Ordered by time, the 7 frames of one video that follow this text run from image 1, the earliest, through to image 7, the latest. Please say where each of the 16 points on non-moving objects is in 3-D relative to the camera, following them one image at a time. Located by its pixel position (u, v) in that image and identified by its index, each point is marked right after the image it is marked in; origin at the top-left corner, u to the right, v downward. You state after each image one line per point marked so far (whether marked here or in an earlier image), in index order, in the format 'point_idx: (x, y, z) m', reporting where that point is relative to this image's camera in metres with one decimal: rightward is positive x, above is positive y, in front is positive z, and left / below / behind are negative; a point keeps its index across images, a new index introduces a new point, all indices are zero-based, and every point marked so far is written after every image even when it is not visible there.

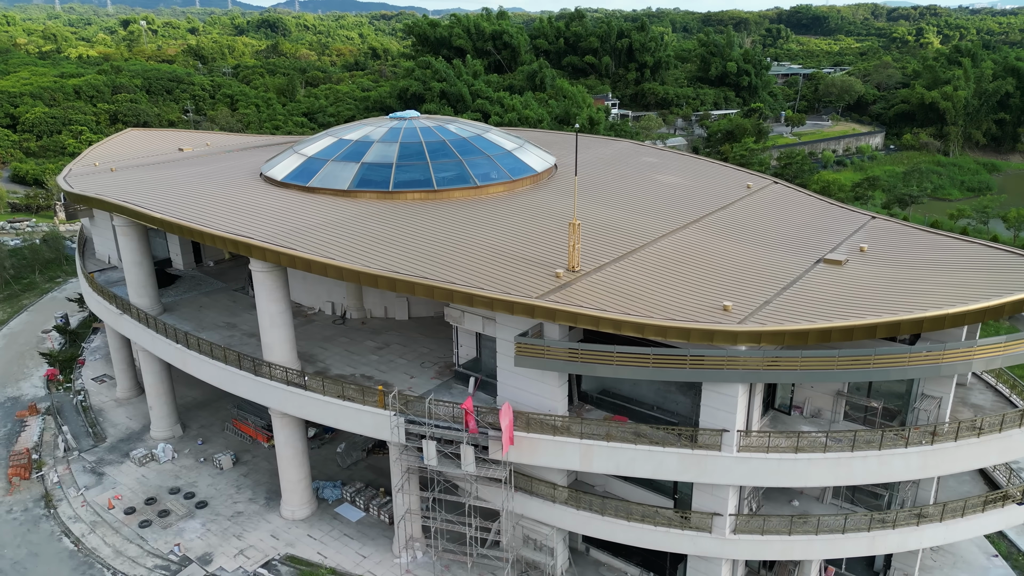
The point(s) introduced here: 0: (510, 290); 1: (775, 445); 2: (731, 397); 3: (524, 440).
0: (0.0, -0.1, +18.5) m
1: (+7.2, -4.3, +18.1) m
2: (+5.9, -2.9, +17.7) m
3: (+0.3, -4.4, +19.1) m
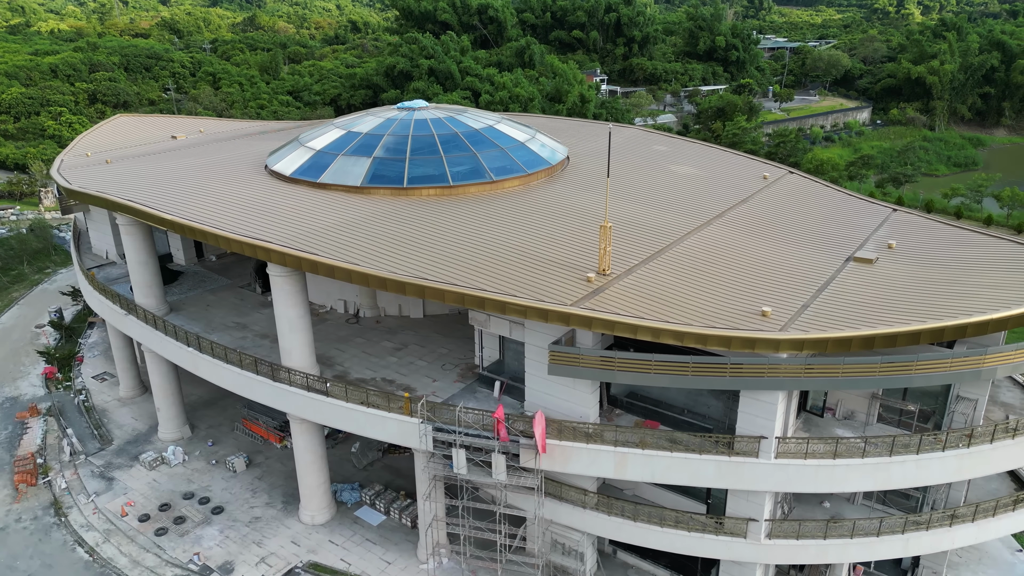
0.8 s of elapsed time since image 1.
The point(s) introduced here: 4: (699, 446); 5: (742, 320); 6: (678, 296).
0: (+0.9, -0.3, +17.9) m
1: (+8.1, -4.4, +17.8) m
2: (+6.8, -3.1, +17.4) m
3: (+1.3, -4.5, +18.7) m
4: (+5.1, -4.3, +18.0) m
5: (+6.0, -0.9, +17.3) m
6: (+4.7, -0.2, +18.5) m
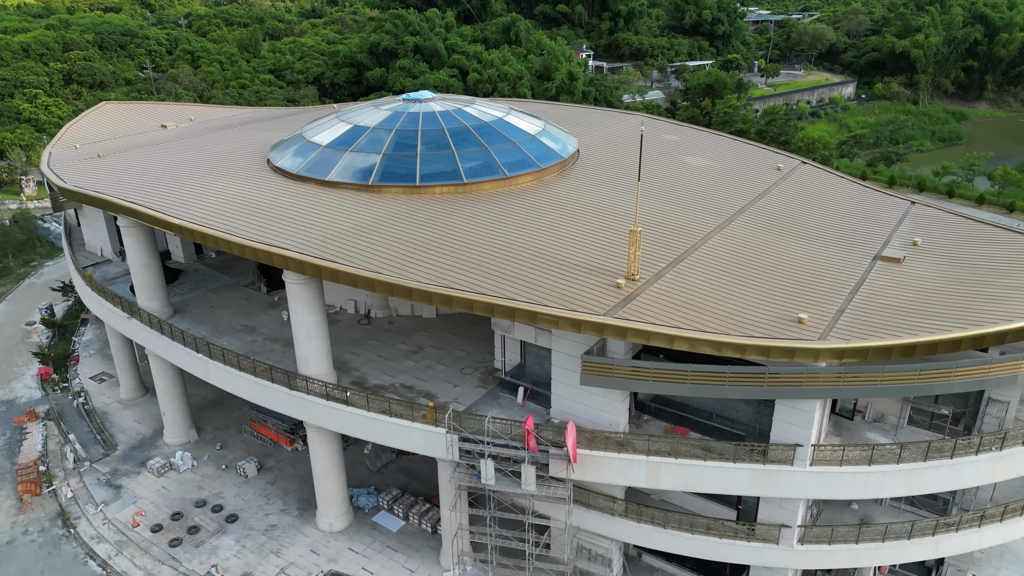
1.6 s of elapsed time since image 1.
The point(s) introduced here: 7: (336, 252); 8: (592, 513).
0: (+1.7, -0.5, +17.4) m
1: (+9.0, -4.5, +17.7) m
2: (+7.7, -3.2, +17.2) m
3: (+2.1, -4.7, +18.4) m
4: (+6.0, -4.5, +17.8) m
5: (+6.8, -1.0, +16.9) m
6: (+5.5, -0.4, +18.1) m
7: (-5.2, +1.1, +19.8) m
8: (+2.4, -6.7, +19.7) m
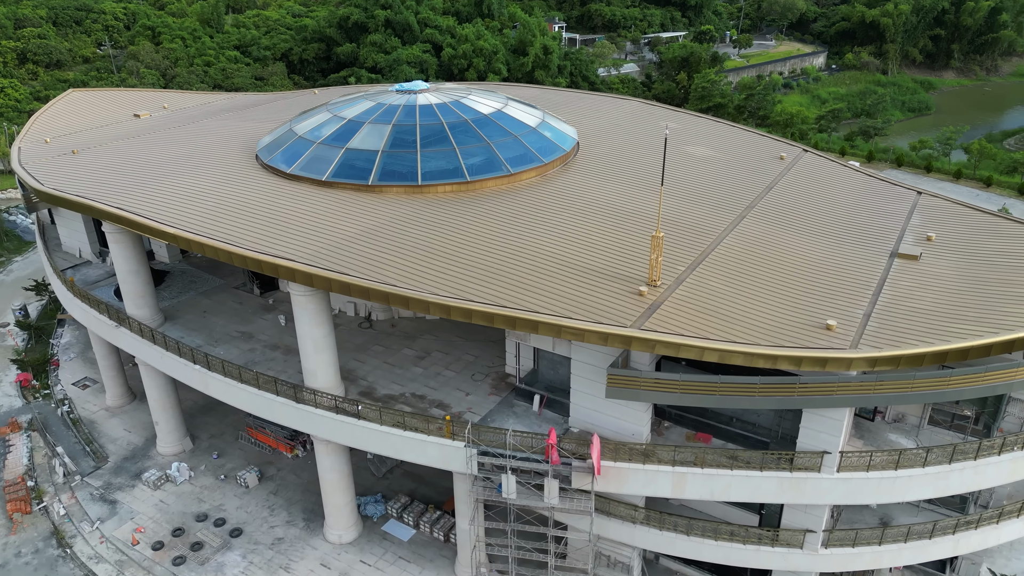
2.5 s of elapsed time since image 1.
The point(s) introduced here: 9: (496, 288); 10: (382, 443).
0: (+2.3, -0.8, +16.9) m
1: (+9.6, -4.6, +17.5) m
2: (+8.3, -3.4, +17.0) m
3: (+2.7, -5.0, +18.0) m
4: (+6.6, -4.7, +17.5) m
5: (+7.4, -1.2, +16.6) m
6: (+6.0, -0.6, +17.6) m
7: (-4.8, +0.7, +18.9) m
8: (+3.0, -6.9, +19.4) m
9: (-0.4, 0.0, +17.9) m
10: (-3.9, -4.7, +20.0) m
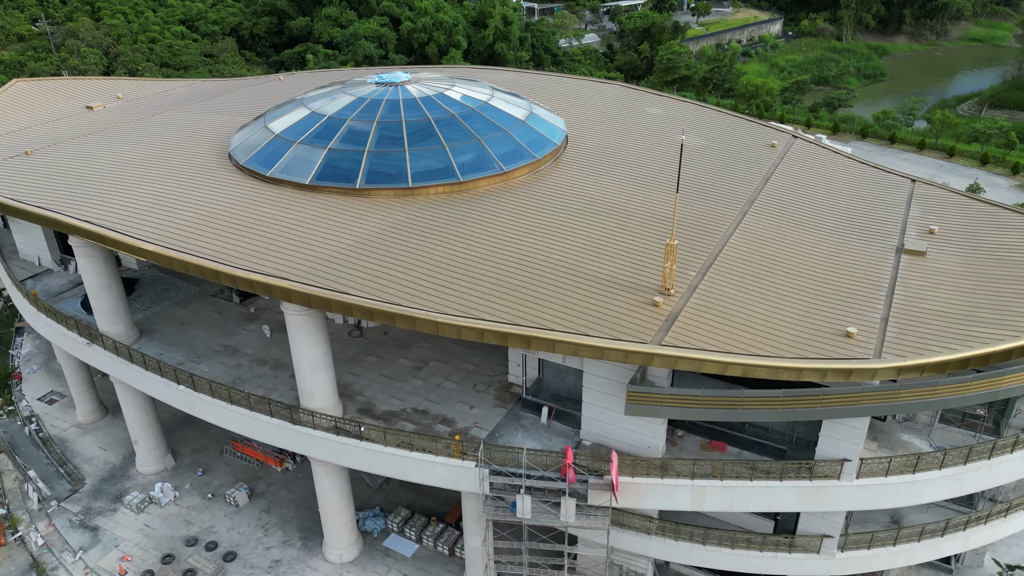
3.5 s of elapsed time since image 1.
0: (+2.6, -1.1, +16.2) m
1: (+10.0, -4.7, +17.4) m
2: (+8.7, -3.5, +16.7) m
3: (+3.1, -5.2, +17.6) m
4: (+7.0, -4.8, +17.3) m
5: (+7.8, -1.4, +16.2) m
6: (+6.3, -0.8, +17.2) m
7: (-4.6, +0.2, +17.8) m
8: (+3.4, -7.1, +19.1) m
9: (-0.2, -0.4, +17.1) m
10: (-3.6, -5.1, +19.1) m
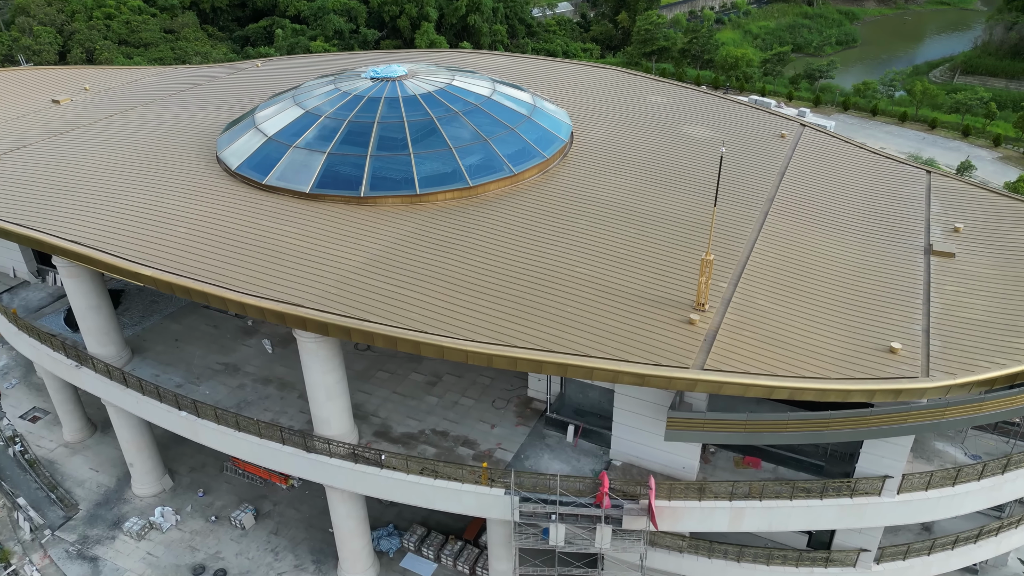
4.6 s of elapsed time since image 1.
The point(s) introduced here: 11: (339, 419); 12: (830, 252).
0: (+3.4, -1.6, +15.4) m
1: (+10.9, -5.0, +17.1) m
2: (+9.5, -3.9, +16.3) m
3: (+4.0, -5.7, +17.0) m
4: (+7.9, -5.2, +16.8) m
5: (+8.6, -1.8, +15.7) m
6: (+7.1, -1.1, +16.5) m
7: (-3.9, -0.4, +16.7) m
8: (+4.2, -7.5, +18.6) m
9: (+0.6, -0.9, +16.2) m
10: (-2.8, -5.7, +18.3) m
11: (-4.9, -3.7, +18.6) m
12: (+9.6, +1.1, +19.9) m
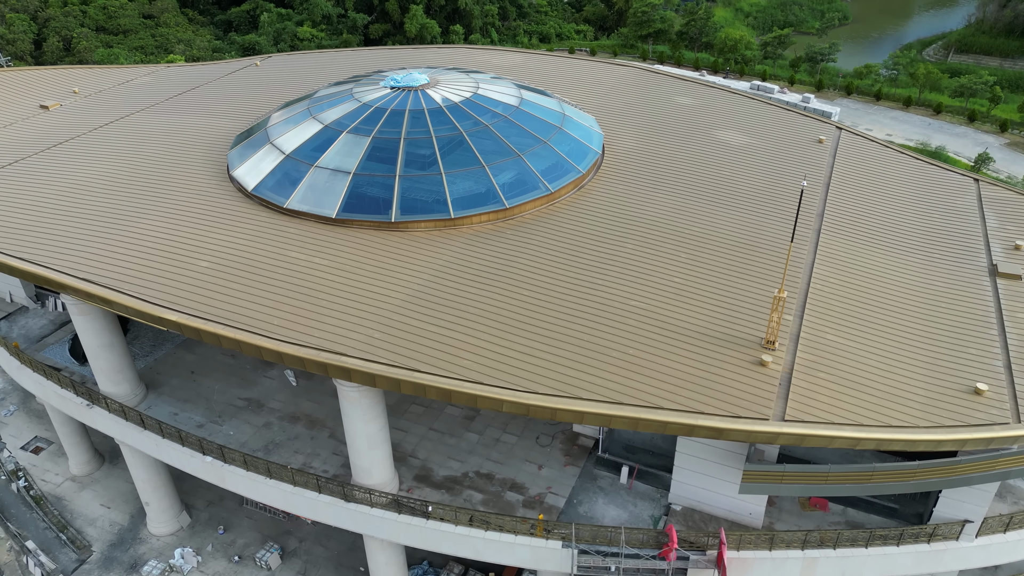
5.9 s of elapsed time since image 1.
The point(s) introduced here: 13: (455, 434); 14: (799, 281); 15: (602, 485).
0: (+4.8, -2.6, +14.3) m
1: (+12.3, -5.8, +16.2) m
2: (+11.0, -4.7, +15.4) m
3: (+5.4, -6.6, +16.0) m
4: (+9.3, -6.0, +15.9) m
5: (+10.0, -2.7, +14.7) m
6: (+8.4, -2.0, +15.5) m
7: (-2.5, -1.5, +15.4) m
8: (+5.6, -8.3, +17.7) m
9: (+2.0, -2.0, +15.0) m
10: (-1.4, -6.7, +17.2) m
11: (-3.5, -4.7, +17.4) m
12: (+10.9, +0.3, +18.9) m
13: (-1.7, -4.4, +19.9) m
14: (+7.9, +0.2, +18.3) m
15: (+2.5, -5.4, +18.2) m
